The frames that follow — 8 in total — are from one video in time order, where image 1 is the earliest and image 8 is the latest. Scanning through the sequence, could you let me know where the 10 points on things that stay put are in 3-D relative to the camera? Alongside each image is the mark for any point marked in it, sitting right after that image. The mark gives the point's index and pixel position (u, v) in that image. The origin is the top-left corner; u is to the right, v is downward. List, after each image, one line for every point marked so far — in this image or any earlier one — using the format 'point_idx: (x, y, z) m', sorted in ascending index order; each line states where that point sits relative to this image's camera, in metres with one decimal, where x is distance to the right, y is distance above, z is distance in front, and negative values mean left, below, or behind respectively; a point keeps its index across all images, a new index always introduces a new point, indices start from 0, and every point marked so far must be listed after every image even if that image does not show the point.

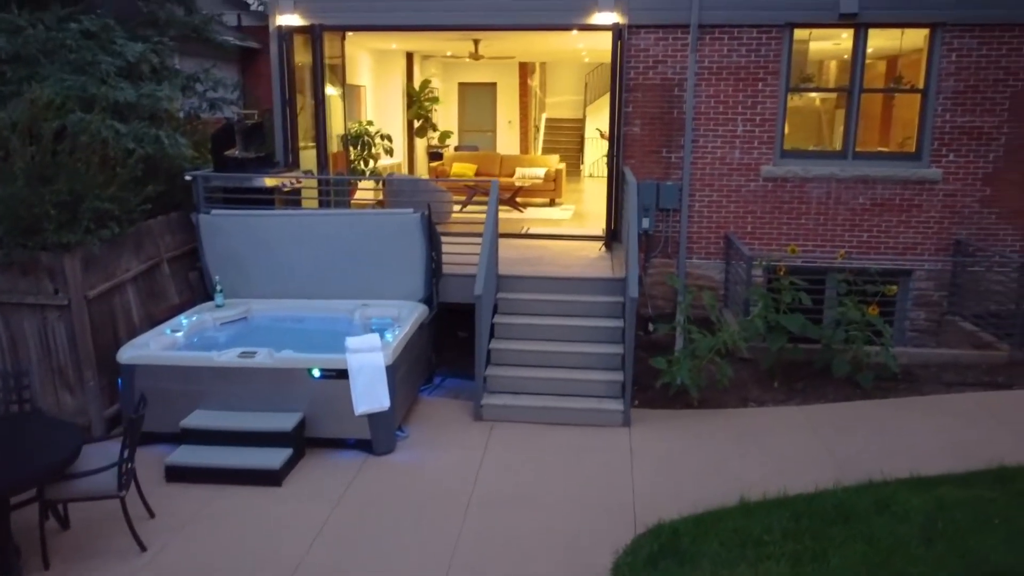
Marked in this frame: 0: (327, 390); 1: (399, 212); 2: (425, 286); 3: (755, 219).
0: (-1.4, -0.8, +6.1) m
1: (-1.0, +0.7, +7.5) m
2: (-0.8, 0.0, +7.6) m
3: (+2.8, +0.8, +9.5) m
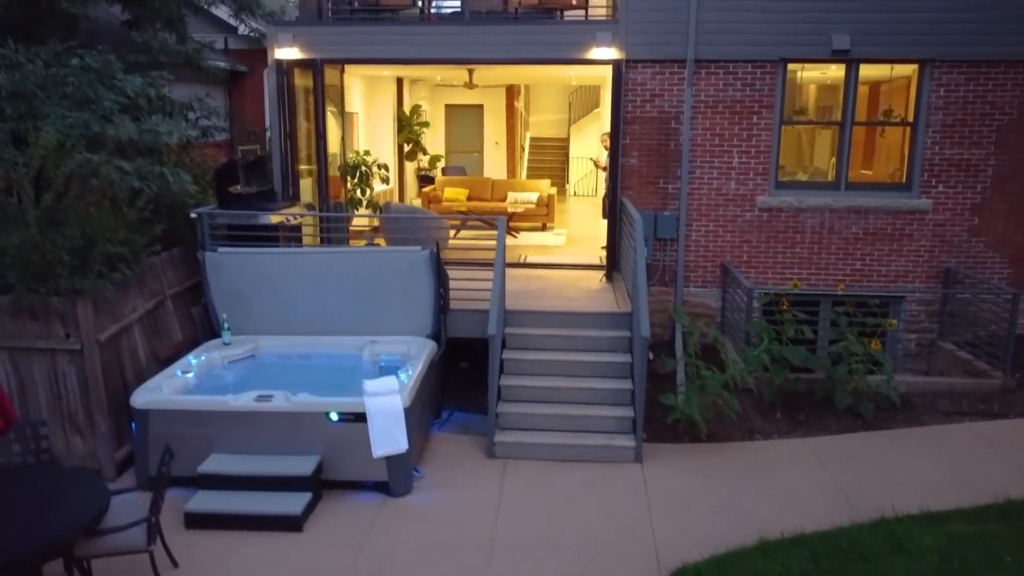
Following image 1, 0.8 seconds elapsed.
0: (-1.3, -1.1, +6.1) m
1: (-1.0, +0.4, +7.6) m
2: (-0.7, -0.3, +7.6) m
3: (+2.8, +0.5, +9.7) m
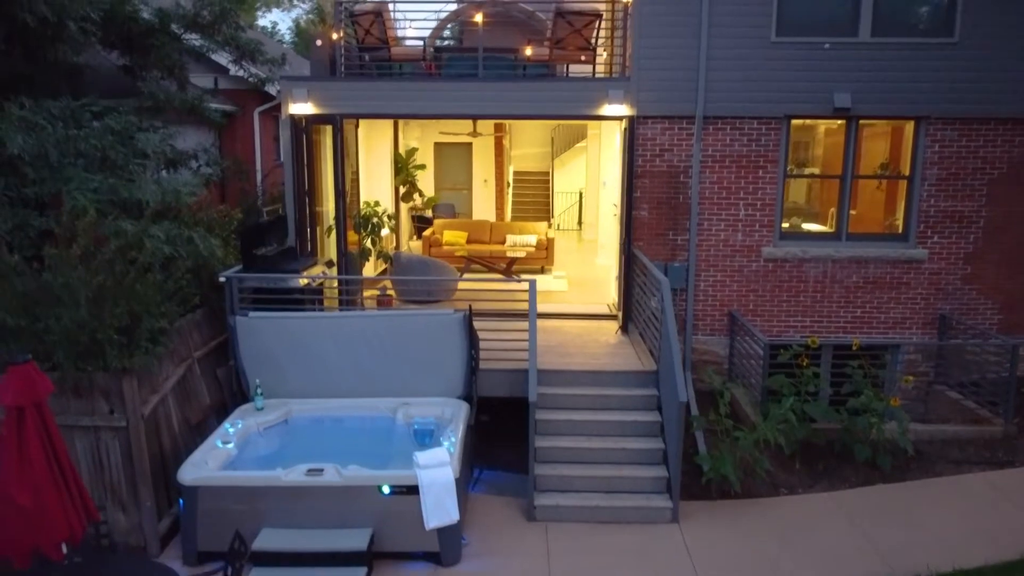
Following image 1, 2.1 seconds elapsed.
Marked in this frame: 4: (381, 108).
0: (-0.9, -1.6, +6.2) m
1: (-0.7, -0.2, +7.7) m
2: (-0.5, -0.9, +7.8) m
3: (+3.0, -0.1, +10.0) m
4: (-1.5, +2.1, +9.7) m
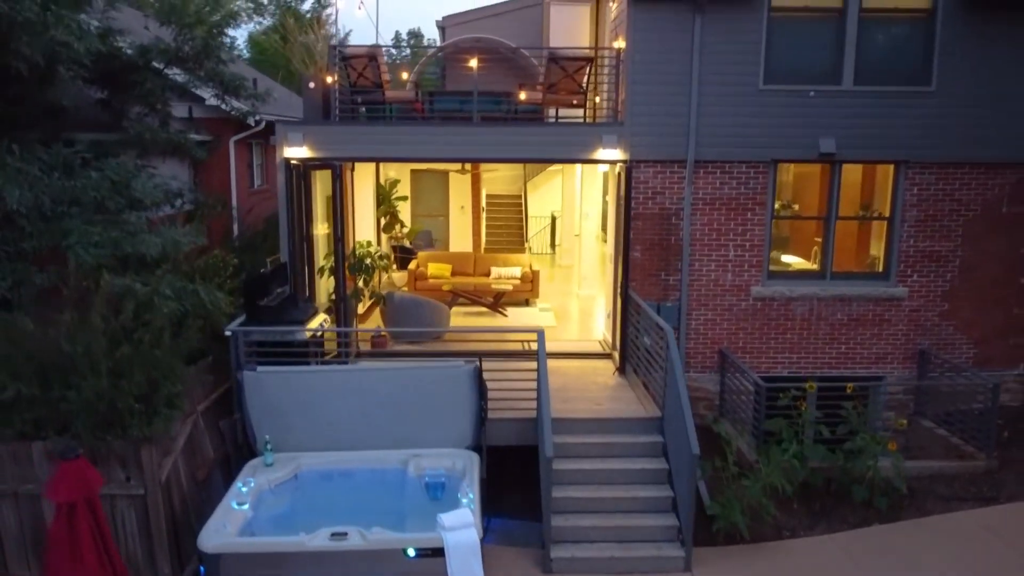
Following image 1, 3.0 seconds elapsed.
0: (-0.7, -2.1, +6.2) m
1: (-0.6, -0.7, +7.7) m
2: (-0.4, -1.4, +7.8) m
3: (+2.9, -0.6, +10.3) m
4: (-1.6, +1.6, +9.7) m
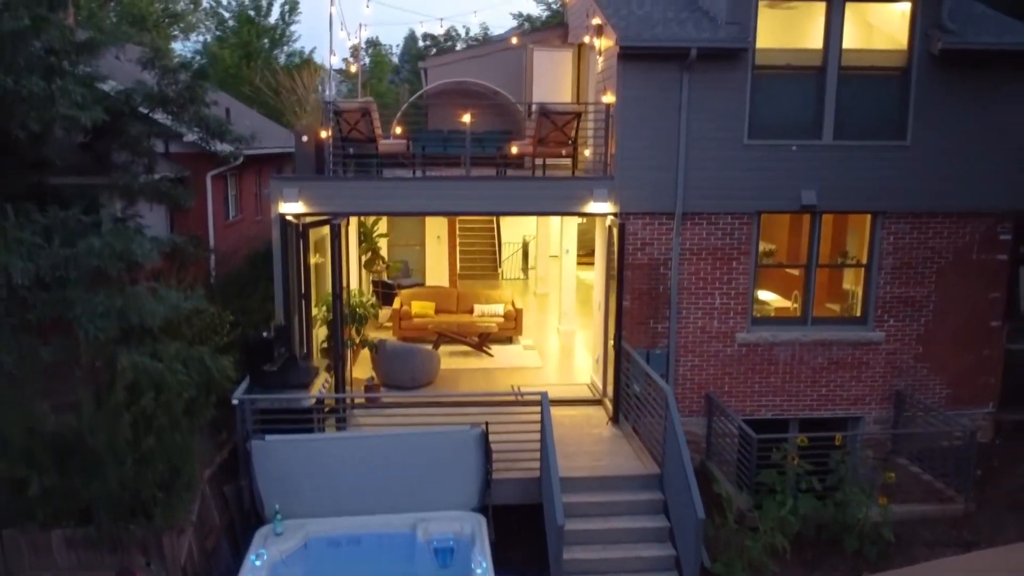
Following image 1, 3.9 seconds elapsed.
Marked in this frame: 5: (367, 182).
0: (-0.6, -2.7, +6.4) m
1: (-0.5, -1.3, +7.9) m
2: (-0.3, -2.0, +8.0) m
3: (+2.8, -1.2, +10.6) m
4: (-1.7, +1.0, +9.8) m
5: (-1.7, +1.3, +9.7) m
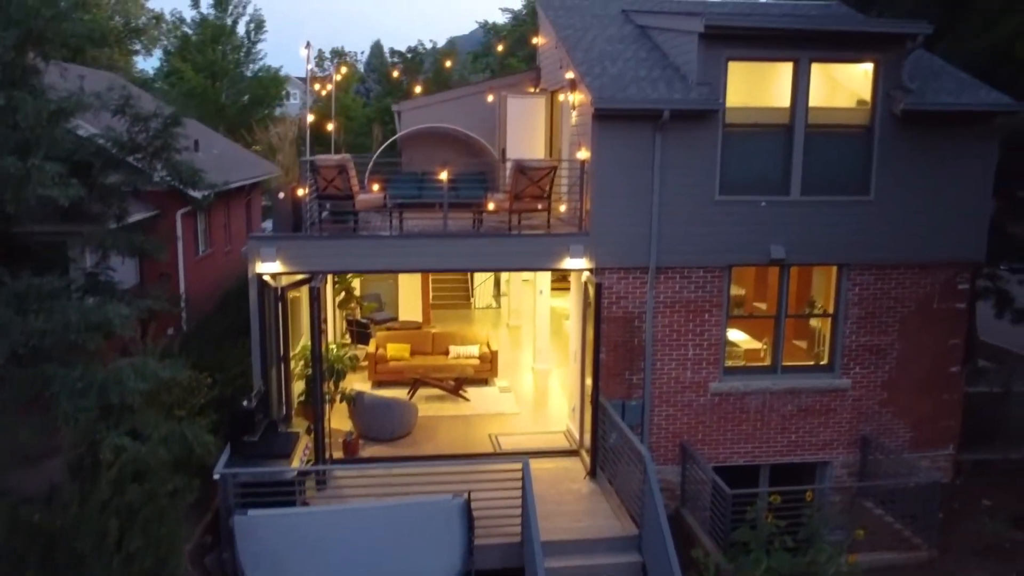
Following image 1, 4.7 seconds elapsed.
0: (-0.7, -3.4, +6.5) m
1: (-0.7, -2.0, +8.0) m
2: (-0.5, -2.7, +8.1) m
3: (+2.5, -1.8, +10.8) m
4: (-1.9, +0.3, +9.8) m
5: (-2.0, +0.6, +9.7) m
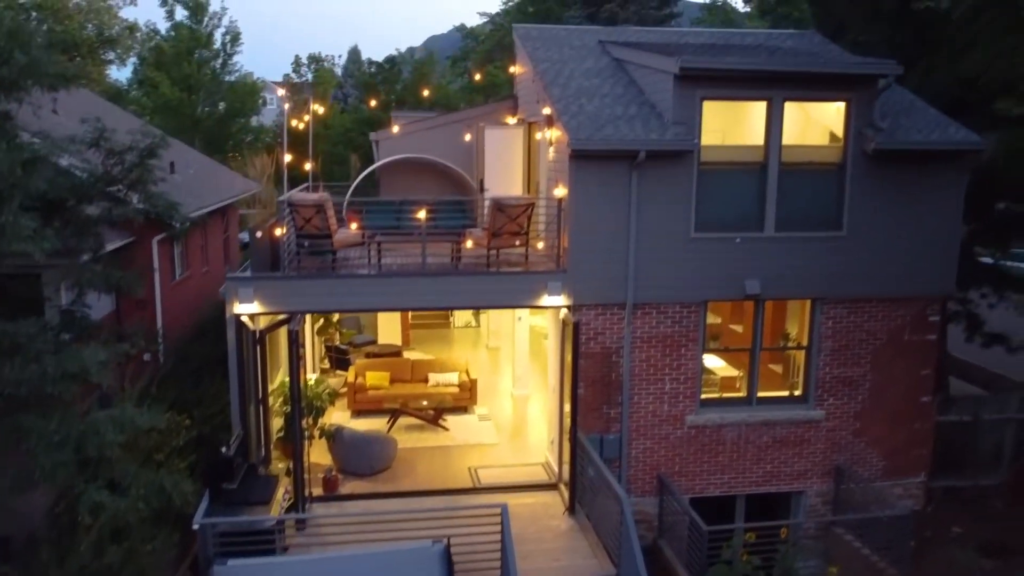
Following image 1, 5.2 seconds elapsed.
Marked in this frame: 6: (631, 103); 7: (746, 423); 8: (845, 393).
0: (-0.8, -3.9, +6.5) m
1: (-0.9, -2.5, +8.0) m
2: (-0.7, -3.2, +8.1) m
3: (+2.3, -2.3, +11.0) m
4: (-2.2, -0.2, +9.8) m
5: (-2.2, +0.1, +9.8) m
6: (+1.6, +2.4, +10.8) m
7: (+3.1, -1.8, +11.0) m
8: (+4.5, -1.4, +11.2) m
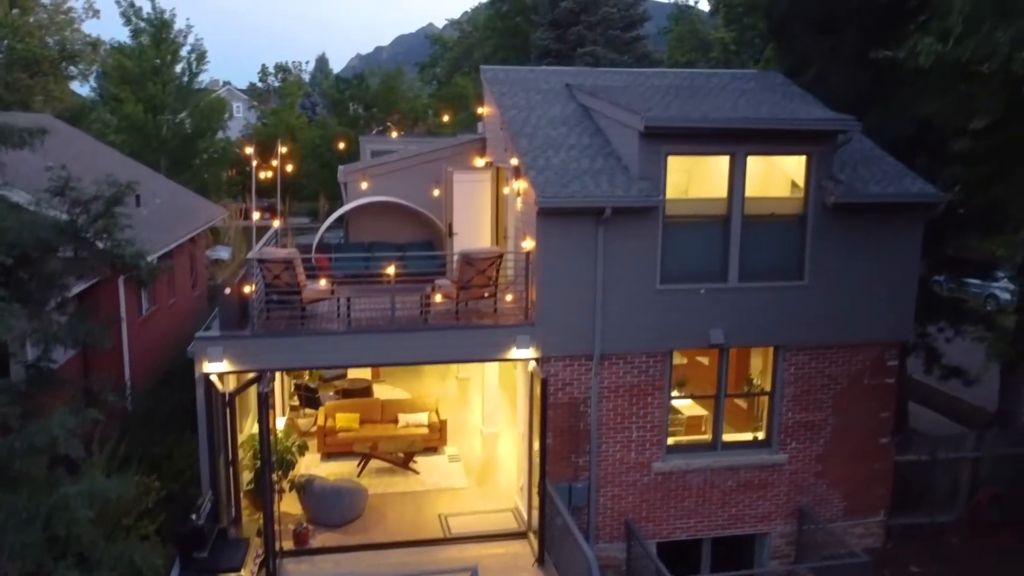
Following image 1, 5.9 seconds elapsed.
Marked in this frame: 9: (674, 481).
0: (-1.0, -4.6, +6.6) m
1: (-1.2, -3.2, +8.1) m
2: (-1.0, -3.8, +8.2) m
3: (+1.9, -2.9, +11.2) m
4: (-2.6, -0.9, +9.9) m
5: (-2.6, -0.6, +9.8) m
6: (+1.1, +1.8, +10.9) m
7: (+2.7, -2.4, +11.2) m
8: (+4.1, -2.1, +11.4) m
9: (+2.2, -2.6, +11.2) m
